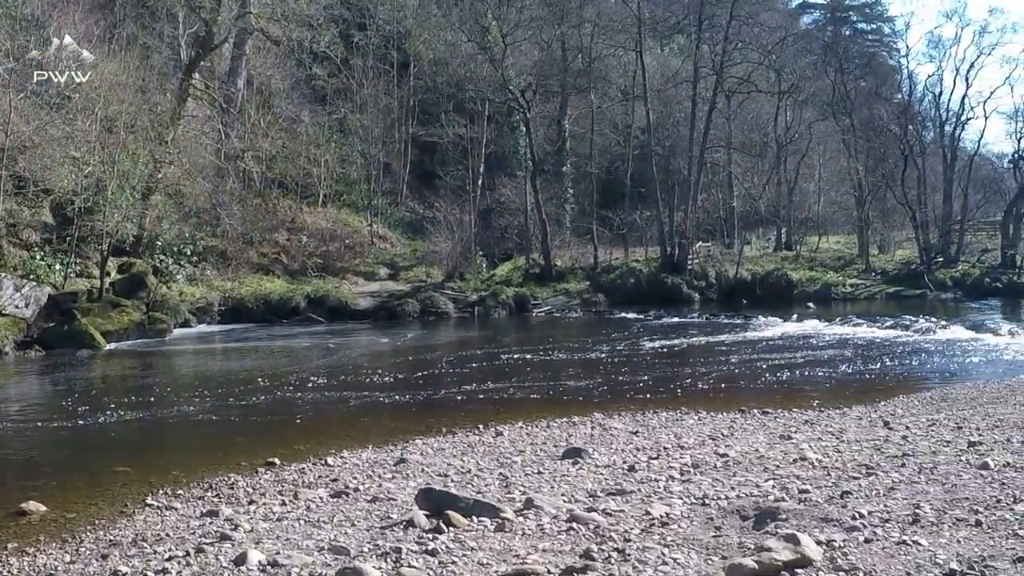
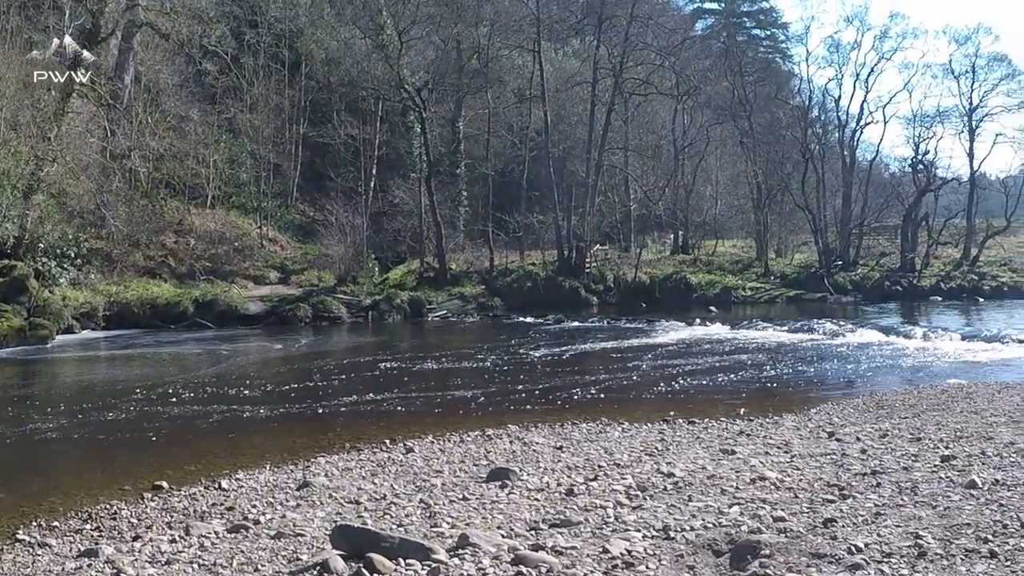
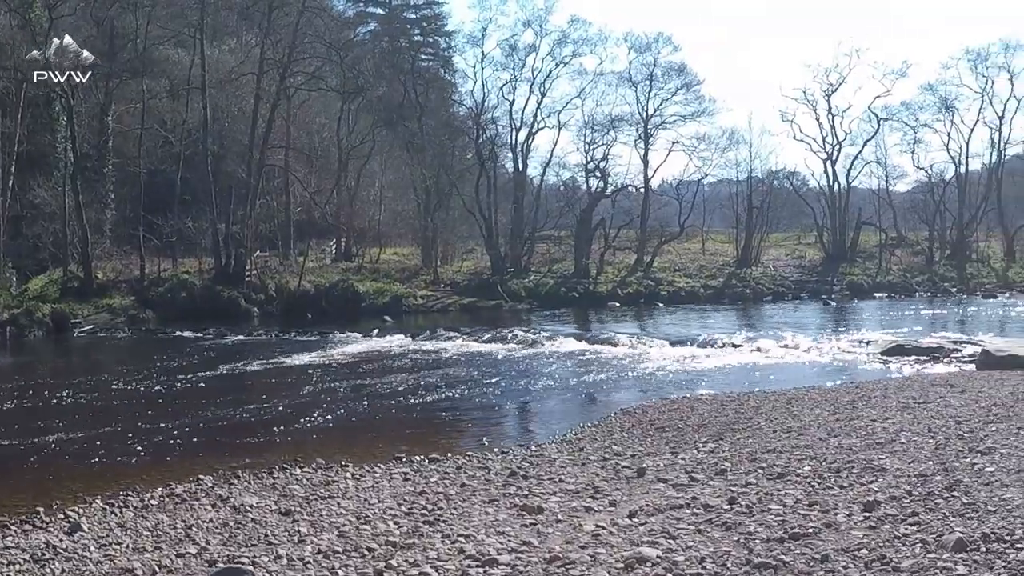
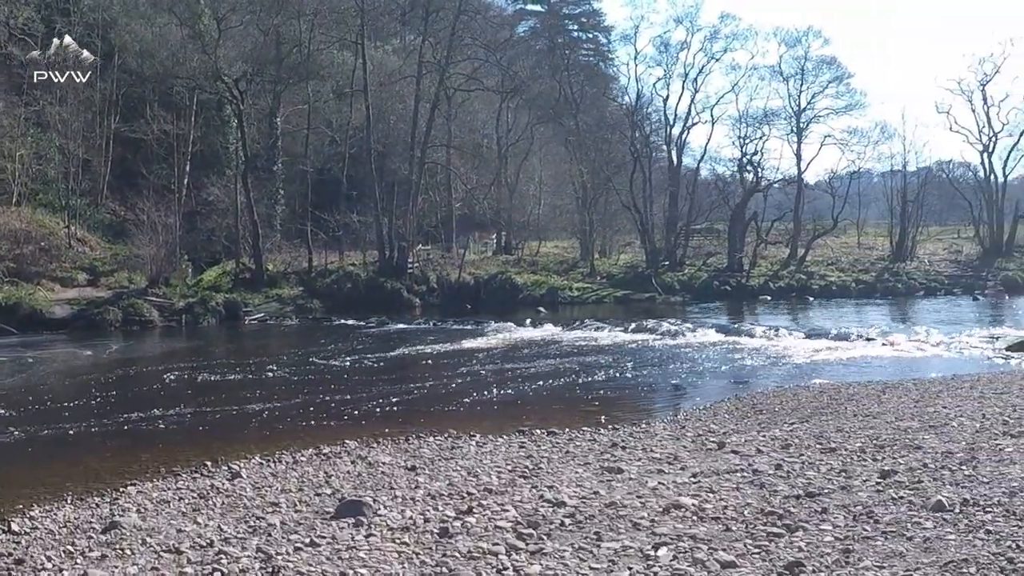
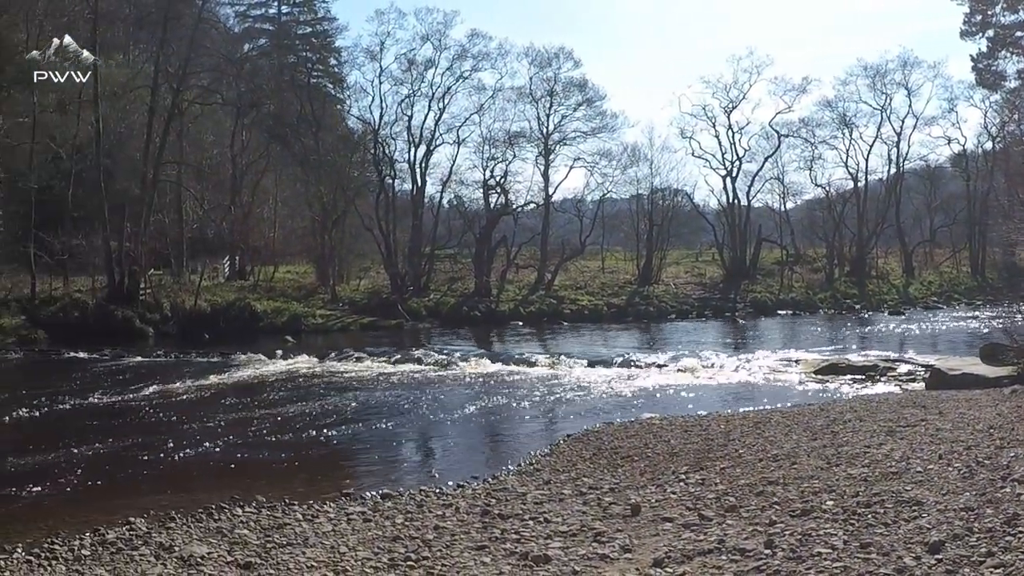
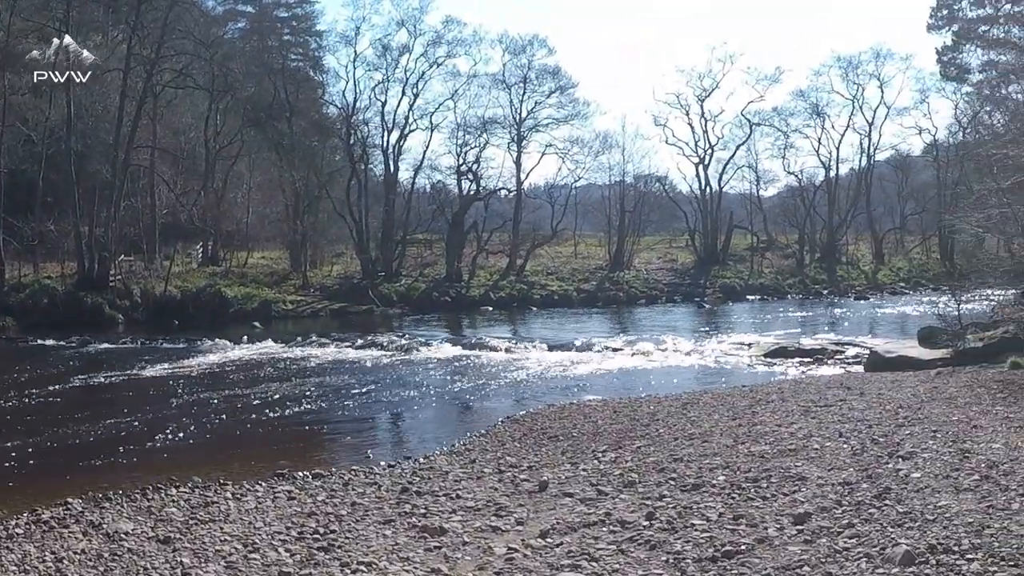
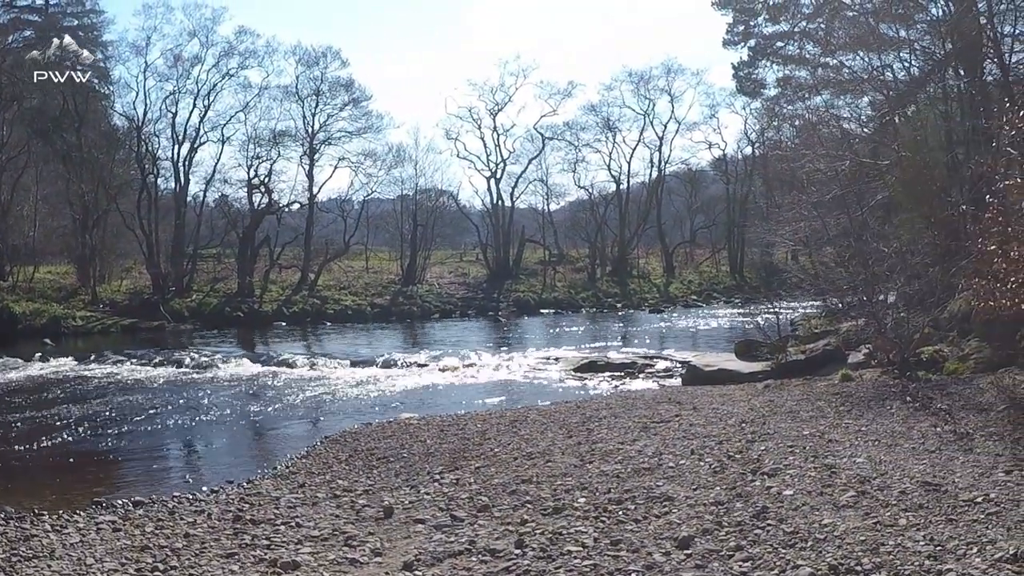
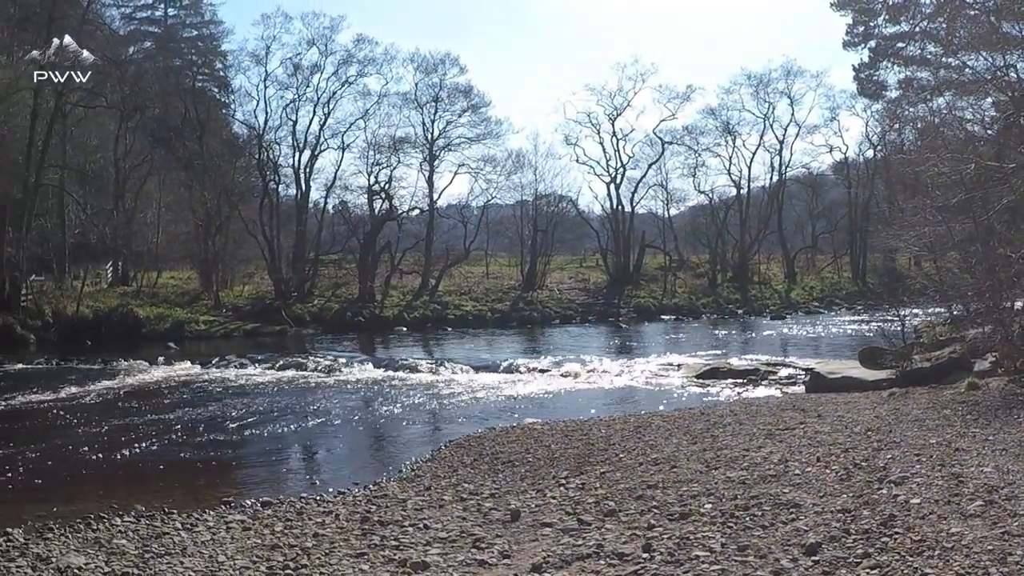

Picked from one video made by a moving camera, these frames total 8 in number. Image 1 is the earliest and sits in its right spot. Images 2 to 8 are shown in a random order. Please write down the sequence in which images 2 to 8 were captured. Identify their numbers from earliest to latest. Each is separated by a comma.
2, 4, 3, 6, 7, 8, 5
